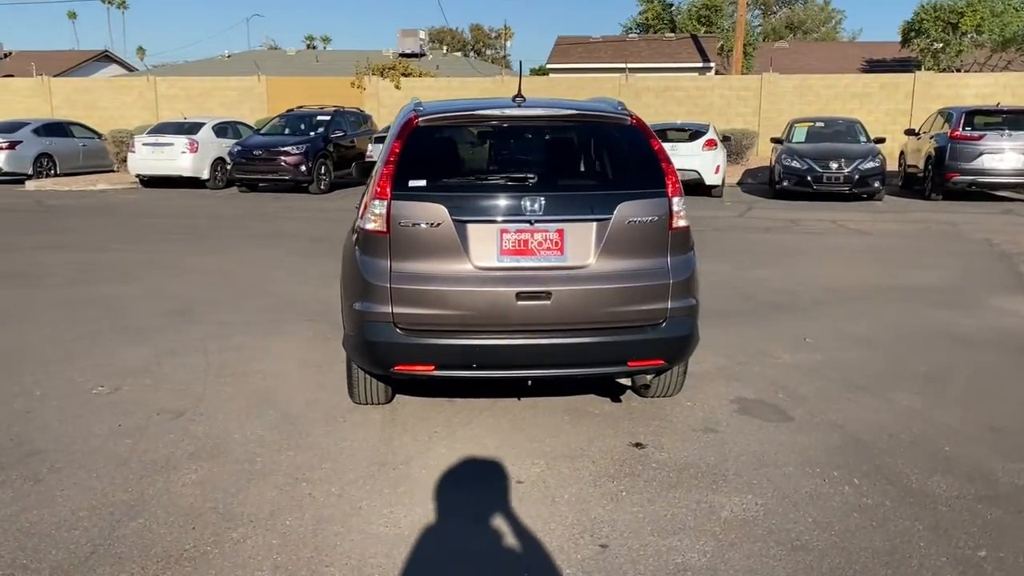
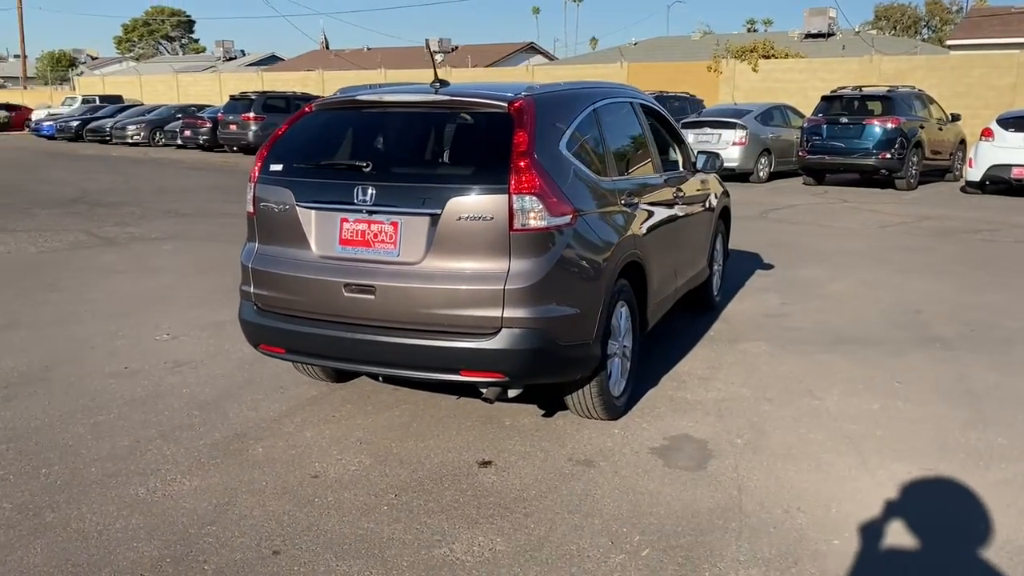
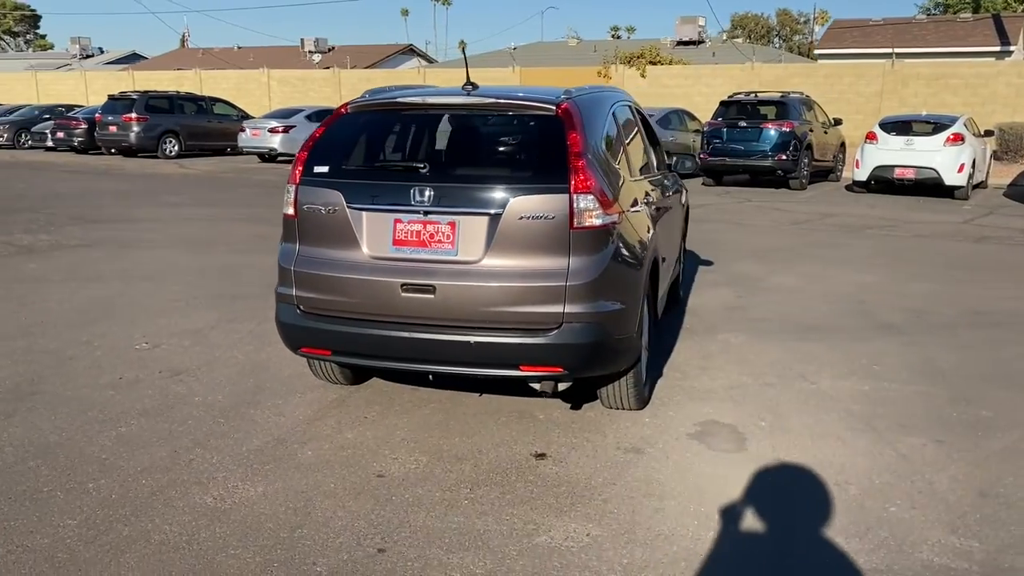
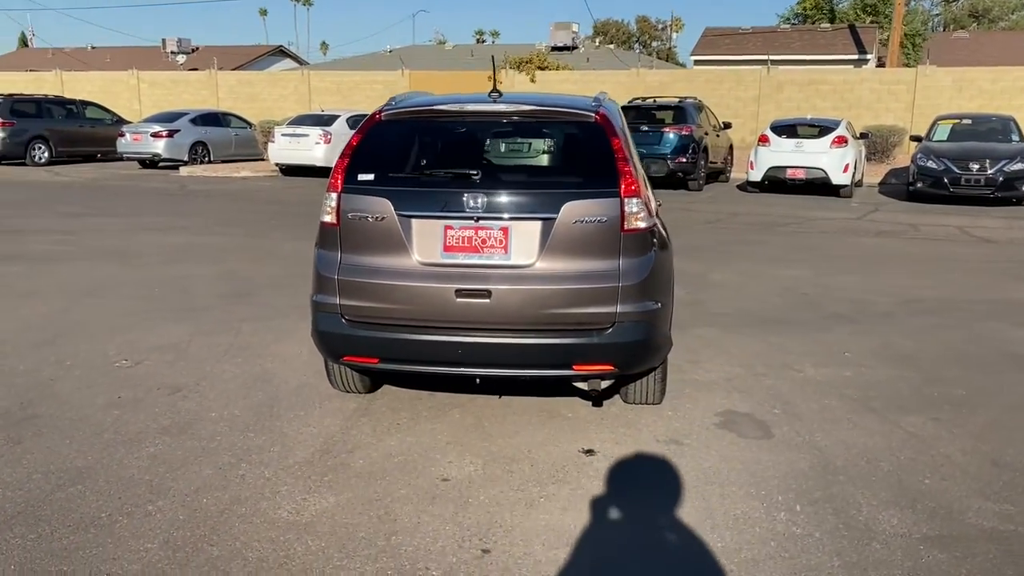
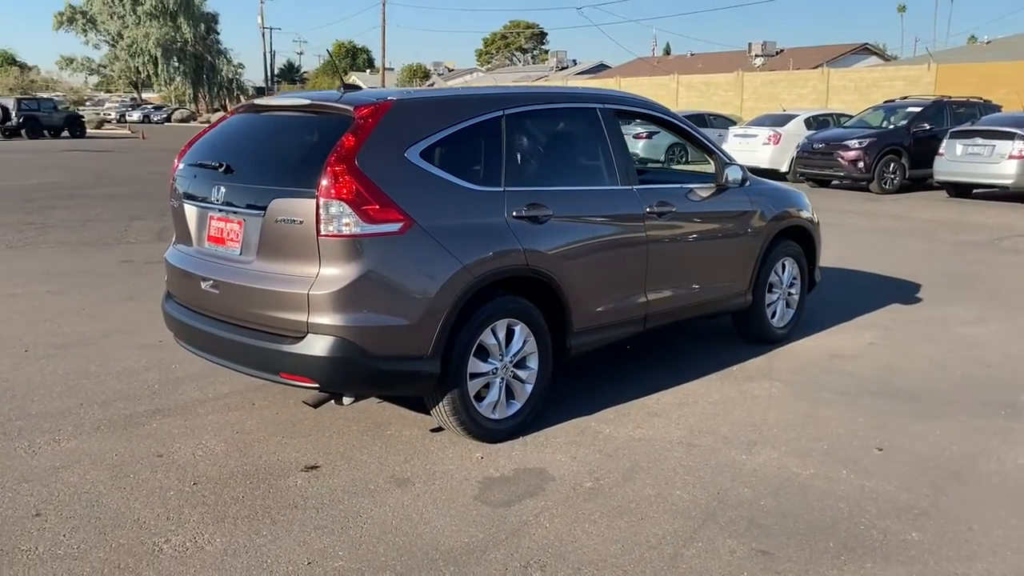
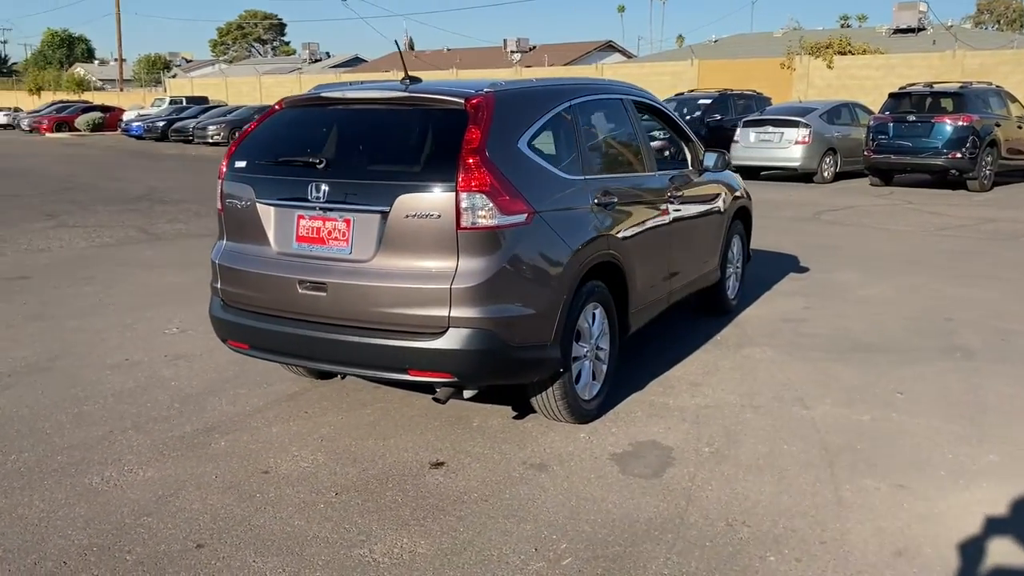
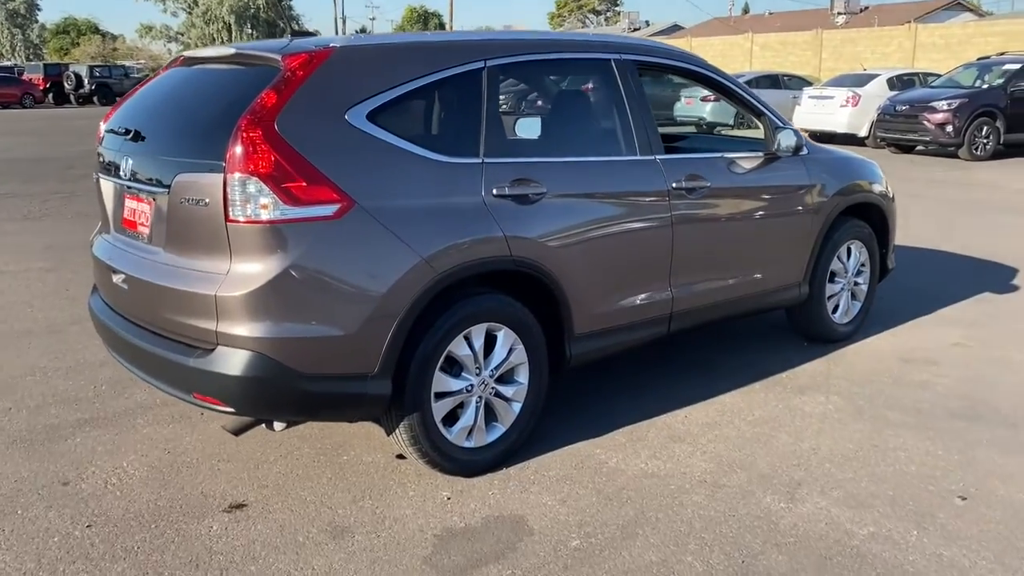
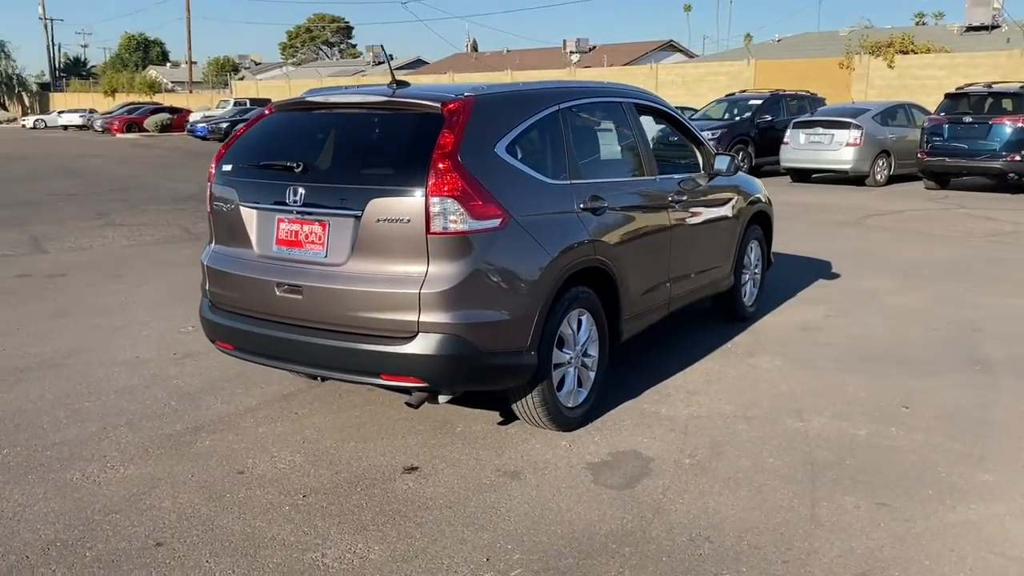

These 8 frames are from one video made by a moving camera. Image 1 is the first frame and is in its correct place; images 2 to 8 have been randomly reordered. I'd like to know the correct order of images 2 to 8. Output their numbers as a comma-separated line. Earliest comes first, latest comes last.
4, 3, 2, 6, 8, 5, 7
